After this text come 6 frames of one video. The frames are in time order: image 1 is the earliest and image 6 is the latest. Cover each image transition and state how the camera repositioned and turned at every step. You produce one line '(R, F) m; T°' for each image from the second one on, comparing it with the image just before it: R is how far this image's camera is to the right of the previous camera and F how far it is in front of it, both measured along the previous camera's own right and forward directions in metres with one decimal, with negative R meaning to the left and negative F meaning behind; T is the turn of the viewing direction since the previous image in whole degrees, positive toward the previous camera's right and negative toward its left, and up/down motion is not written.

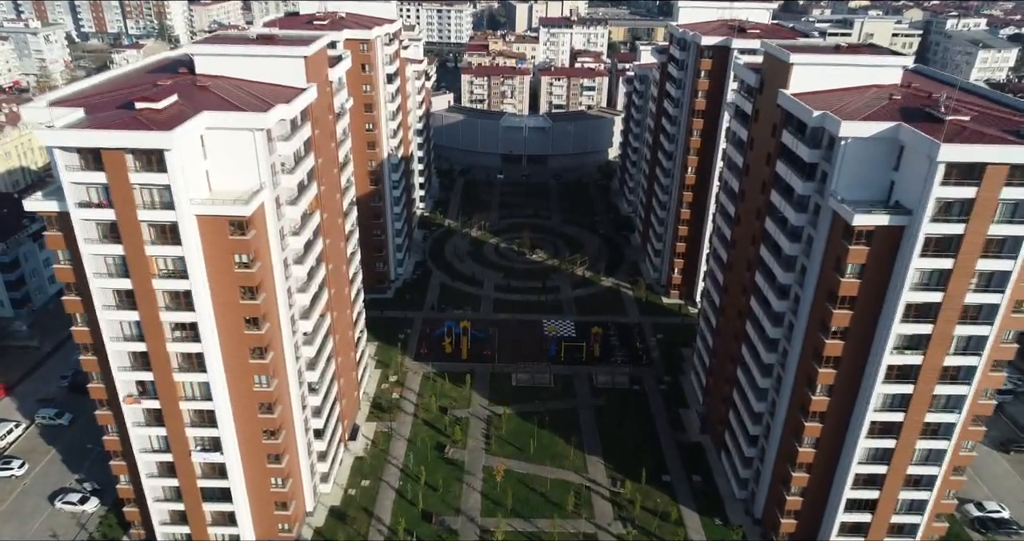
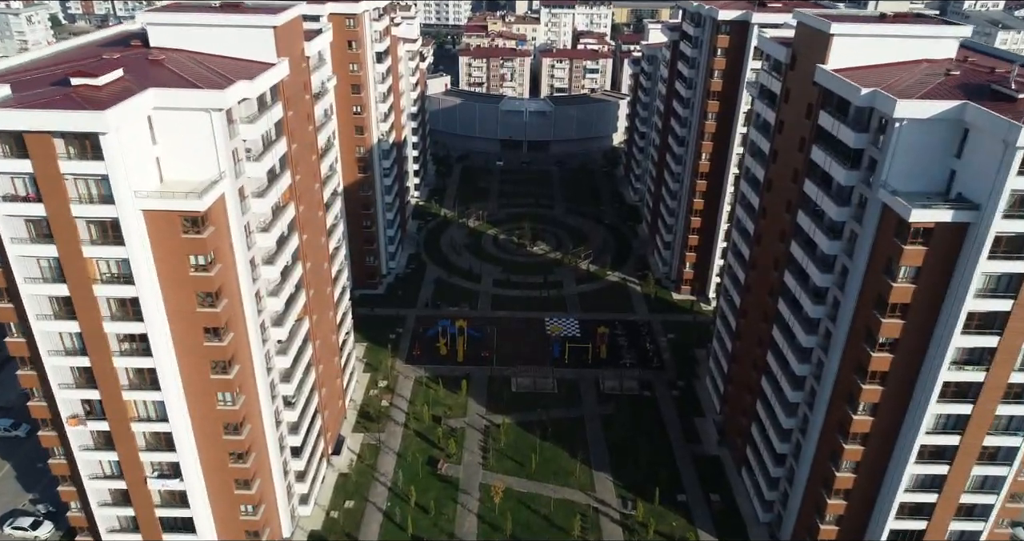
(0.0, +5.7) m; 0°
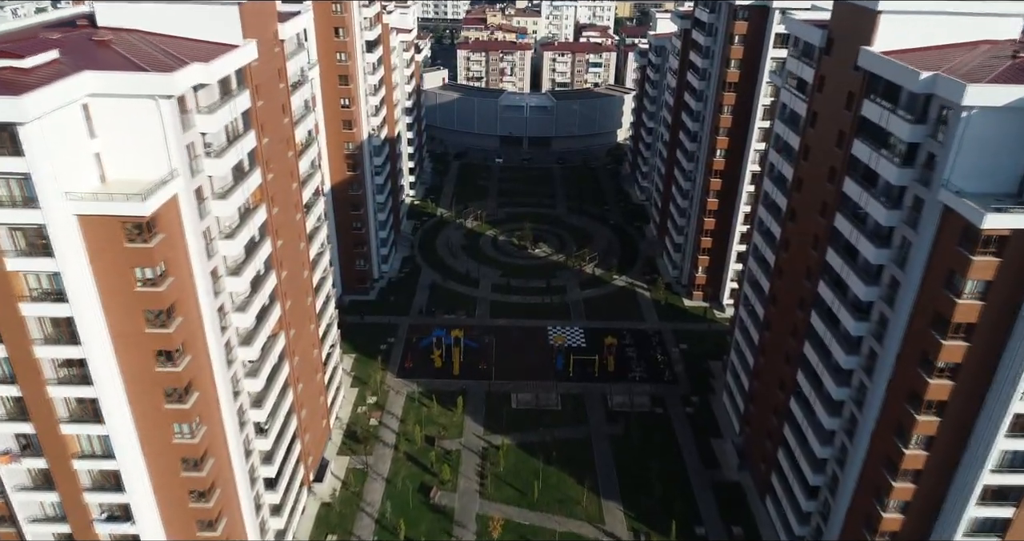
(0.0, +5.2) m; 0°
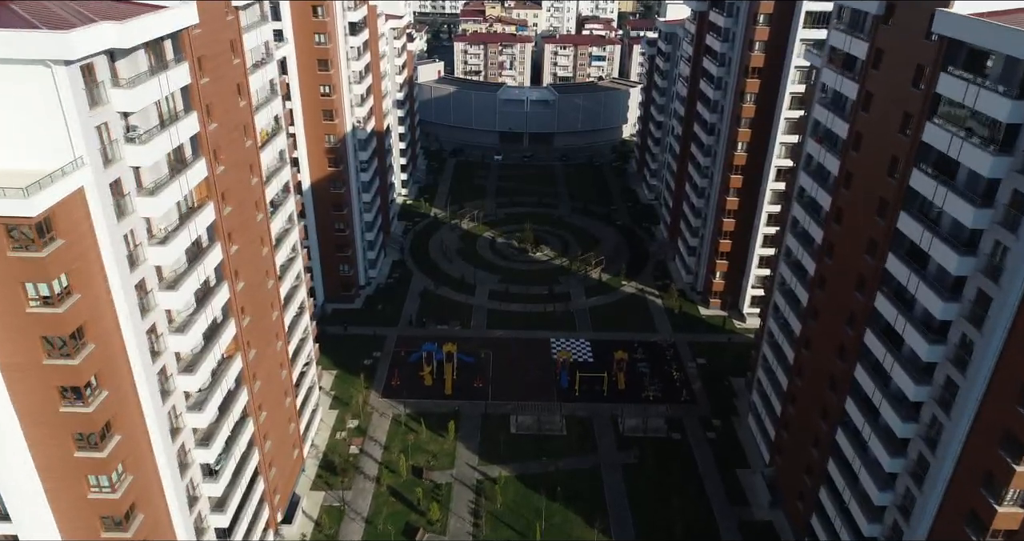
(+0.1, +6.7) m; 0°
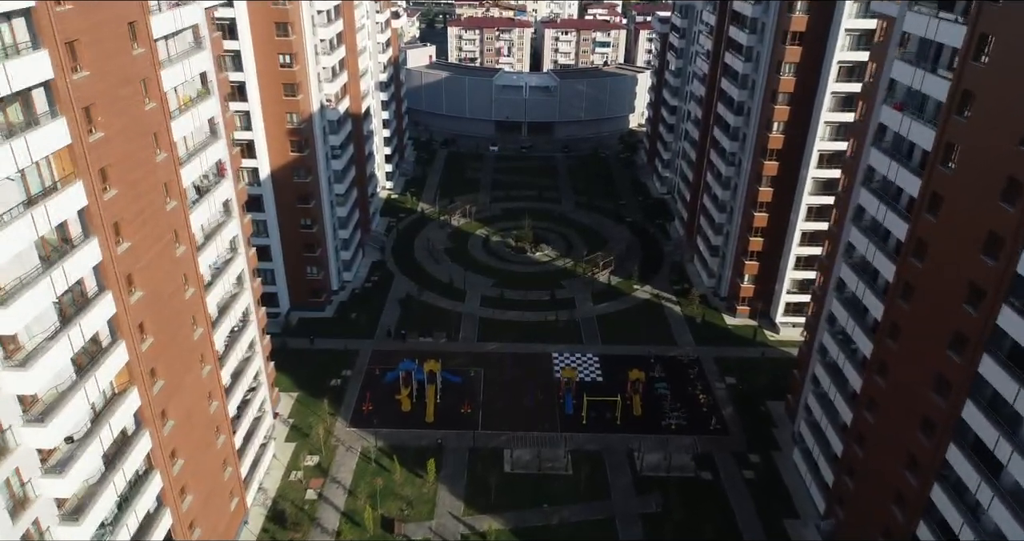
(+0.4, +9.3) m; 0°
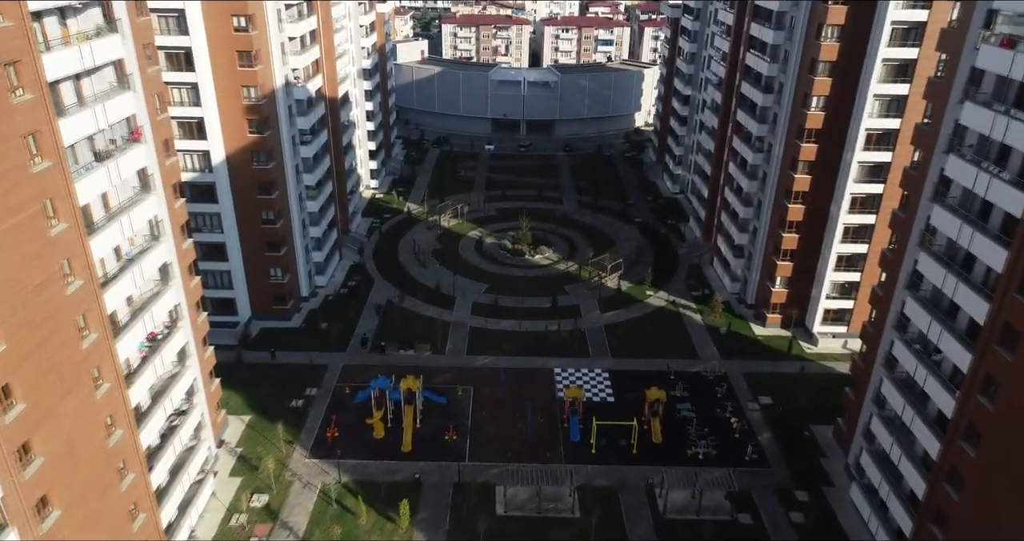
(+0.3, +7.8) m; 0°
